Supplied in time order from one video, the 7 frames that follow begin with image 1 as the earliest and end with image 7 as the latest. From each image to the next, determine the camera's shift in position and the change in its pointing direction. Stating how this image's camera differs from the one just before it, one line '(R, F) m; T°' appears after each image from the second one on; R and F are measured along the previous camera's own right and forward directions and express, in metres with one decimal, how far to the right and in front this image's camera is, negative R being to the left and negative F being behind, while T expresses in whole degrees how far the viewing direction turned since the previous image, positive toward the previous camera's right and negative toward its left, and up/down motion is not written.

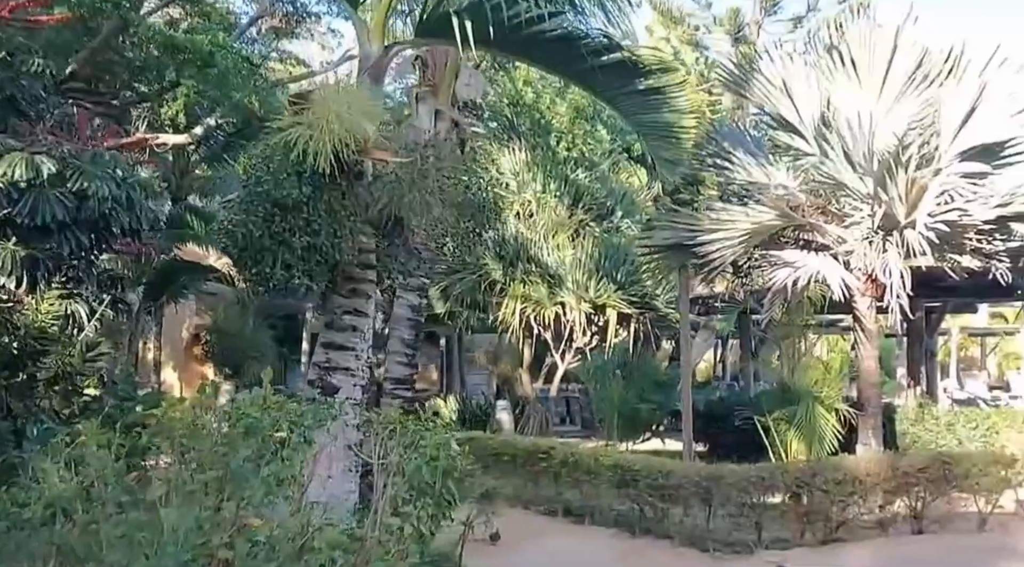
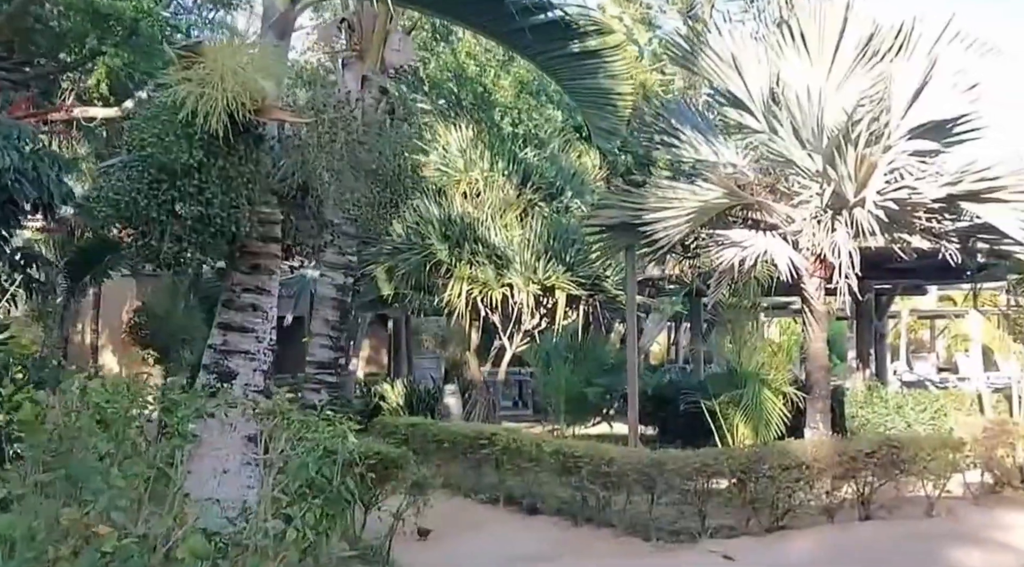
(+0.2, +0.4) m; +2°
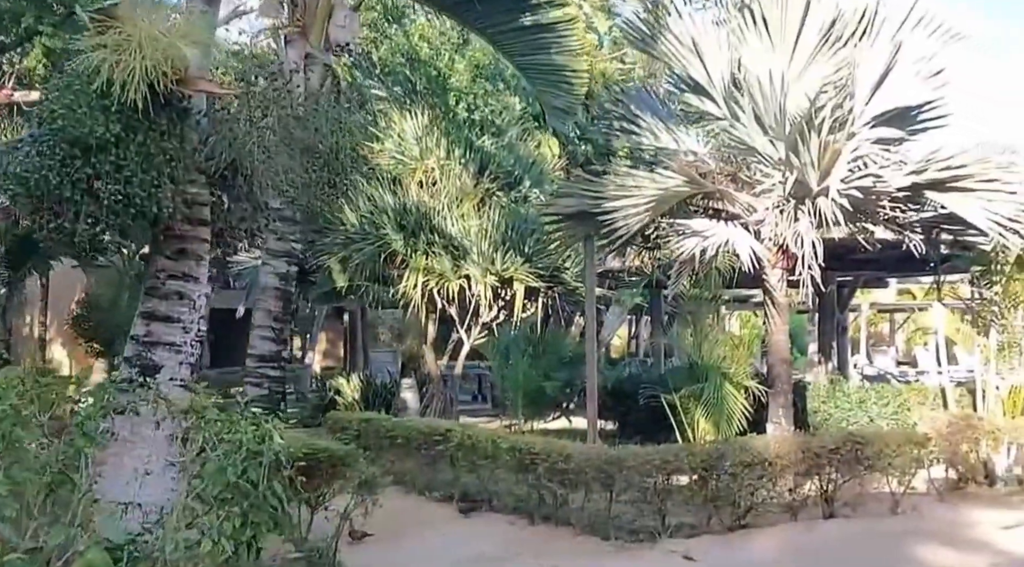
(+0.1, +0.3) m; +2°
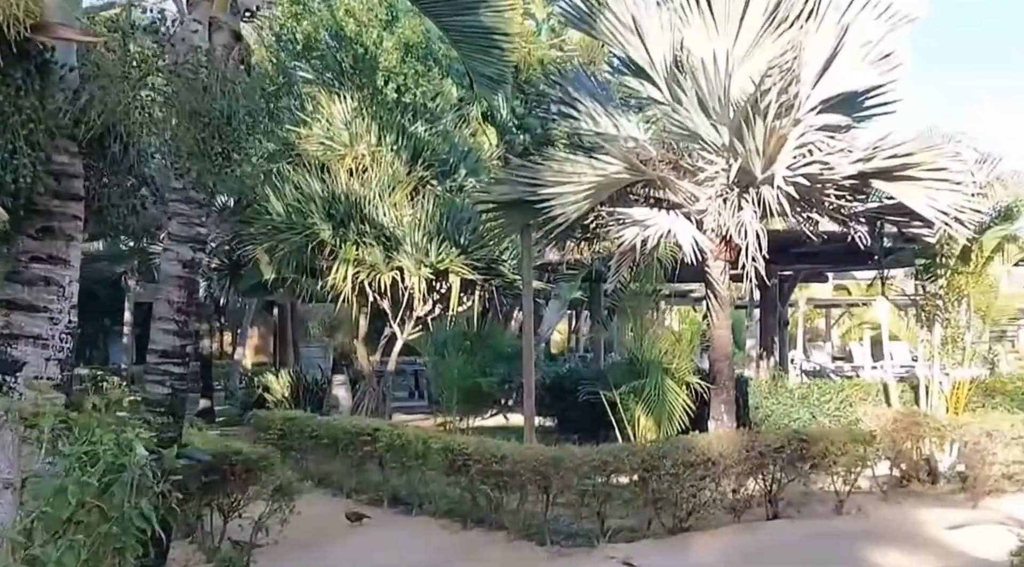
(+0.1, +0.4) m; +4°
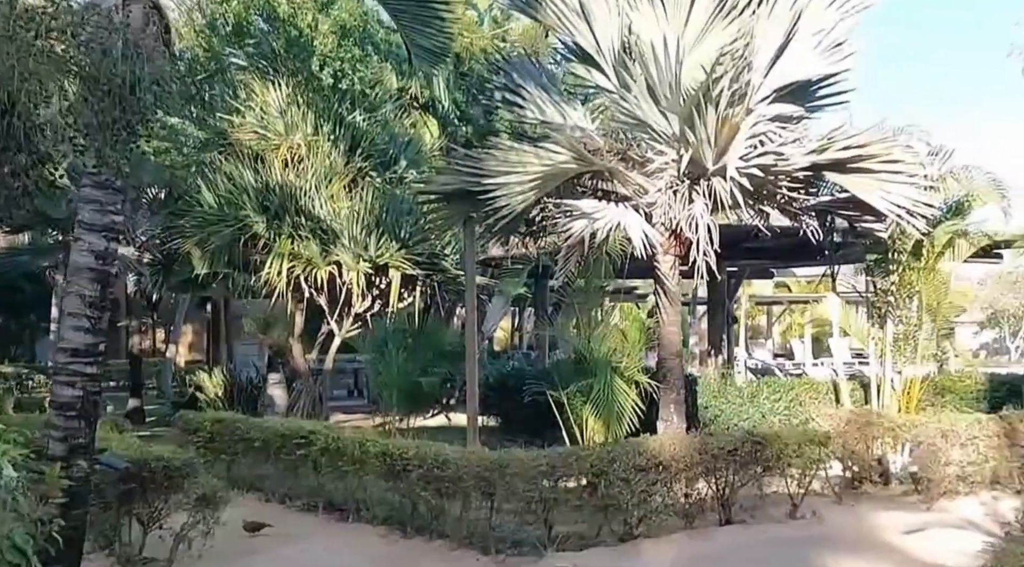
(0.0, +0.3) m; +4°
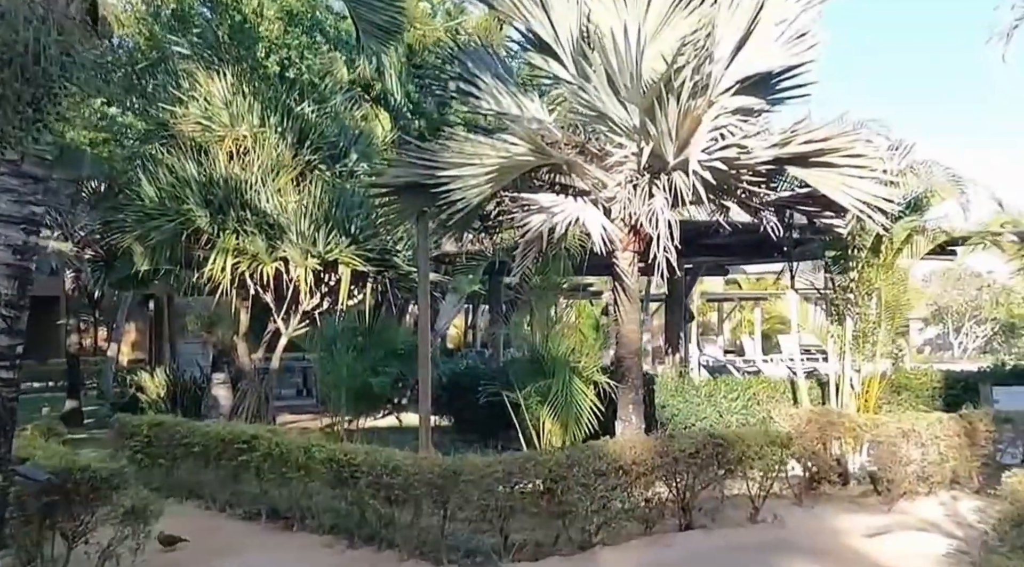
(0.0, +0.3) m; +3°
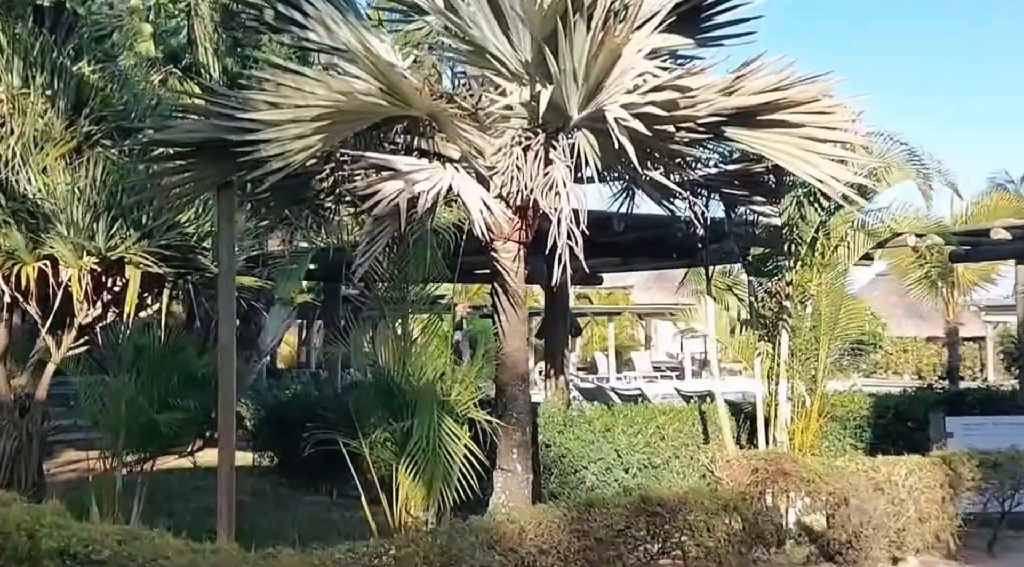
(0.0, +1.9) m; +10°
